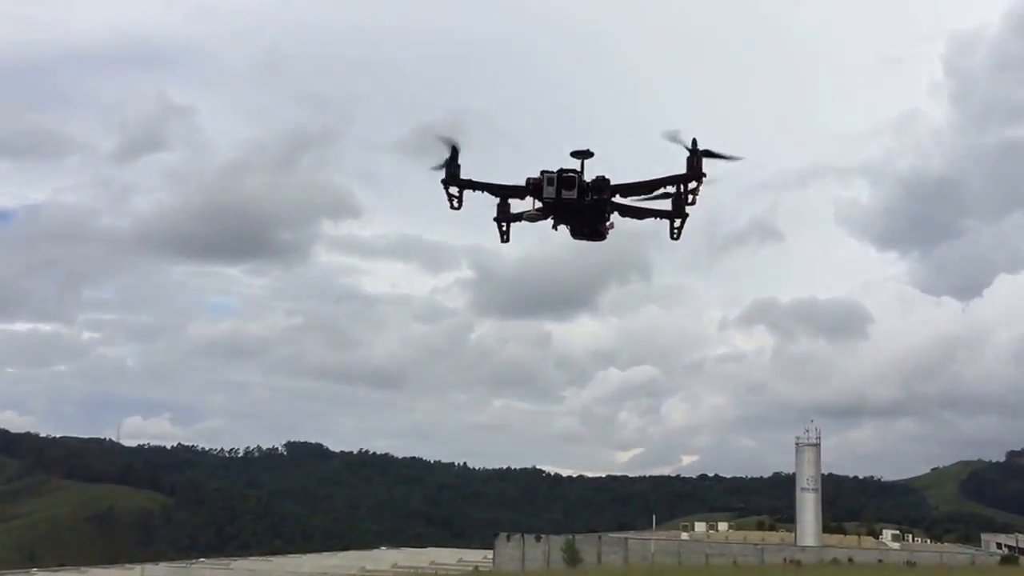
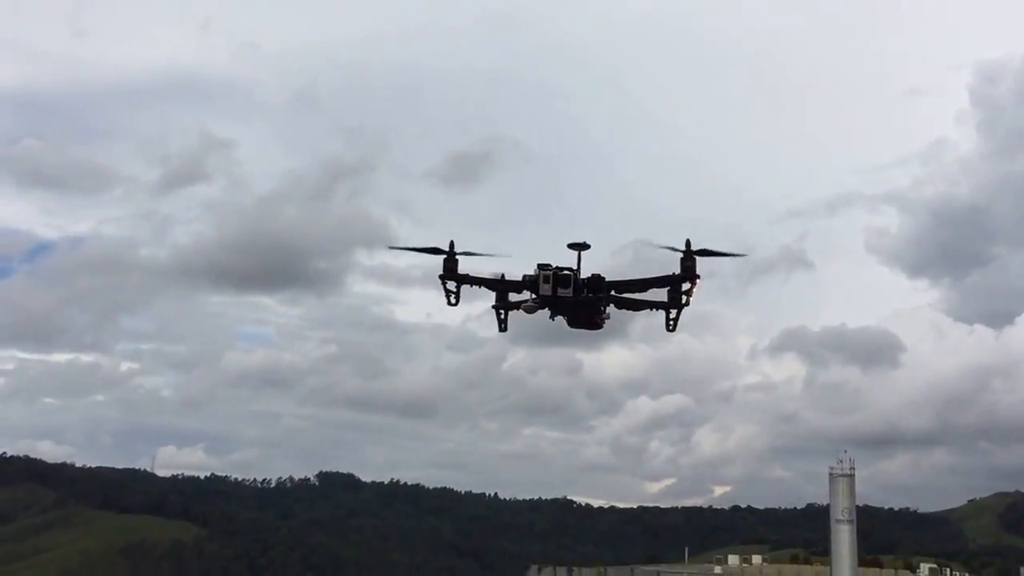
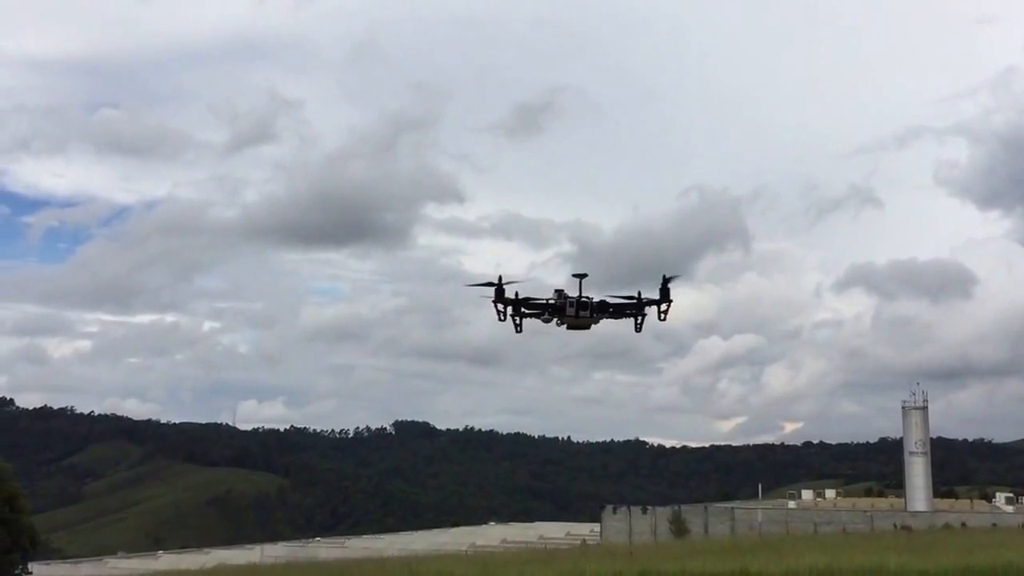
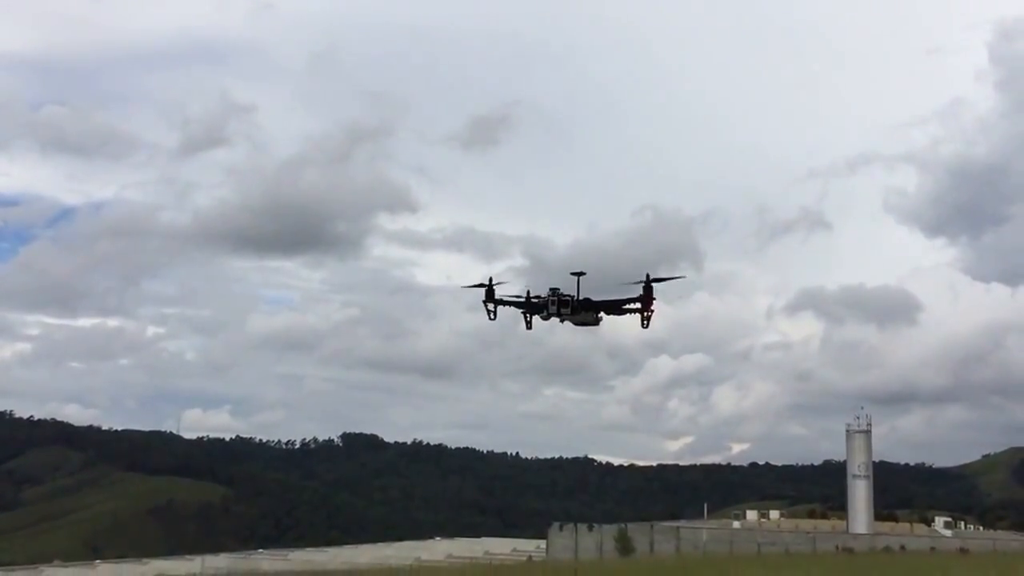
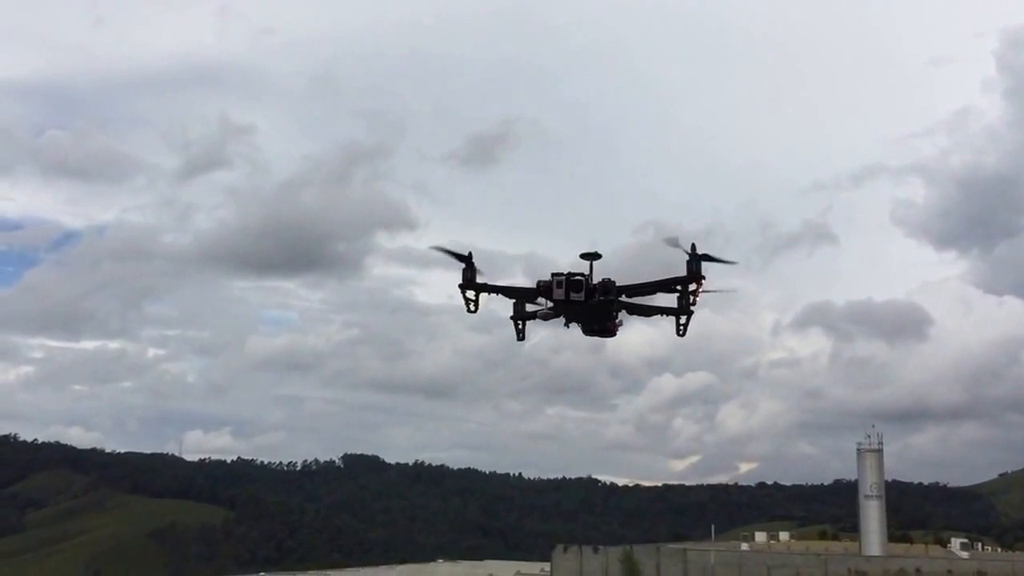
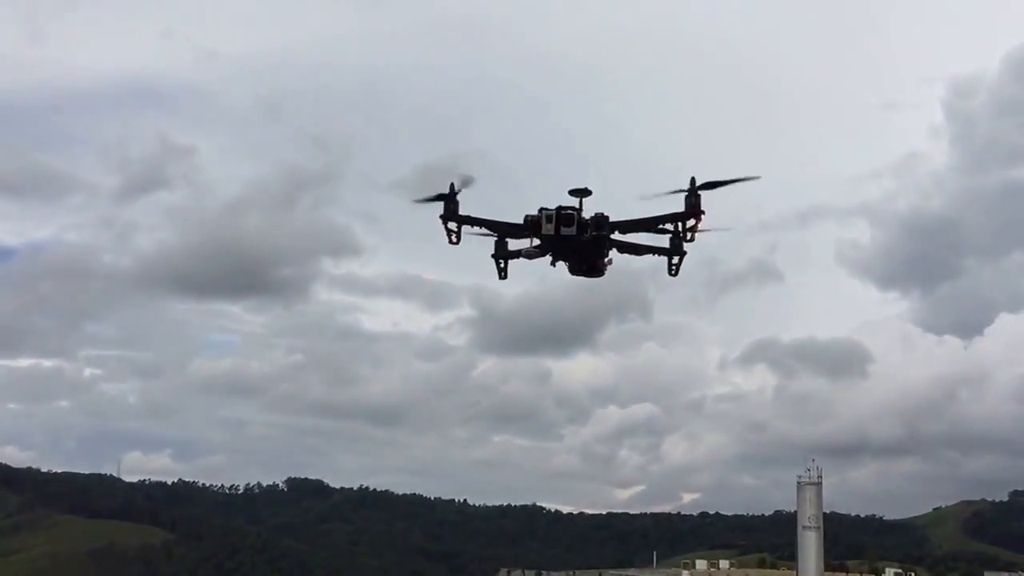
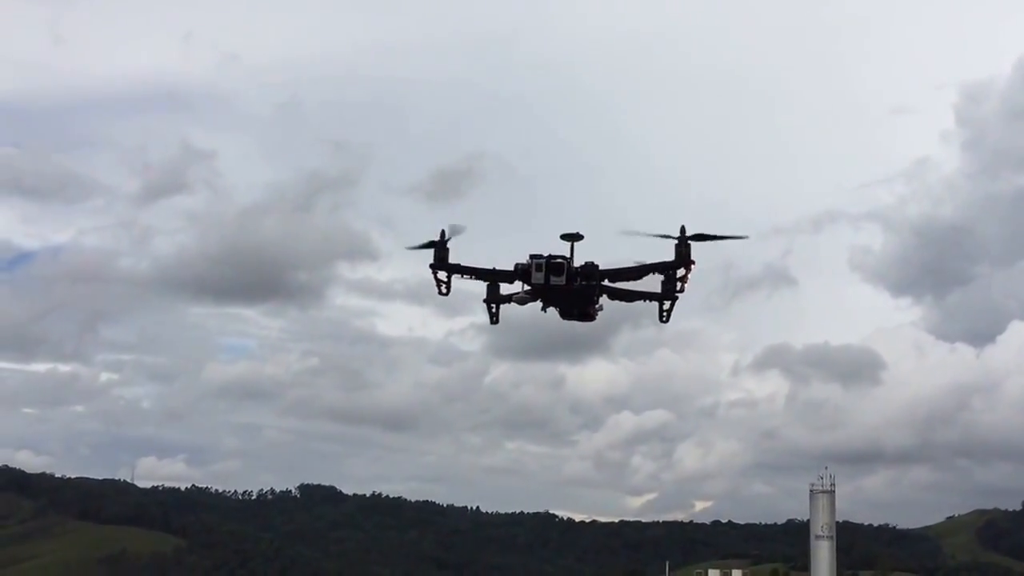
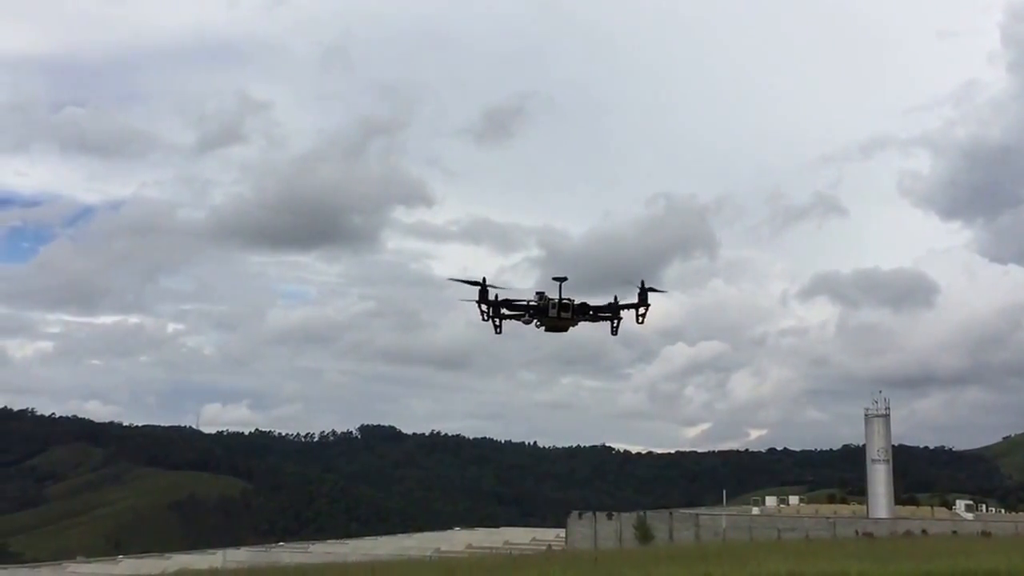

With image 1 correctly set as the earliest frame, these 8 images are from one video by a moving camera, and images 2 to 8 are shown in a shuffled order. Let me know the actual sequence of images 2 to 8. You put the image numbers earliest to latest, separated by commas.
6, 7, 2, 5, 4, 8, 3
